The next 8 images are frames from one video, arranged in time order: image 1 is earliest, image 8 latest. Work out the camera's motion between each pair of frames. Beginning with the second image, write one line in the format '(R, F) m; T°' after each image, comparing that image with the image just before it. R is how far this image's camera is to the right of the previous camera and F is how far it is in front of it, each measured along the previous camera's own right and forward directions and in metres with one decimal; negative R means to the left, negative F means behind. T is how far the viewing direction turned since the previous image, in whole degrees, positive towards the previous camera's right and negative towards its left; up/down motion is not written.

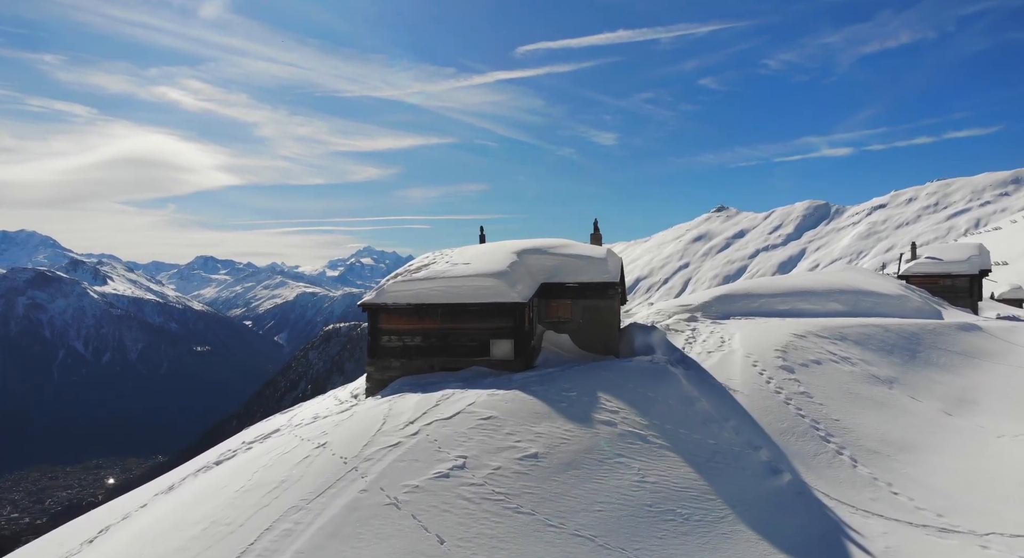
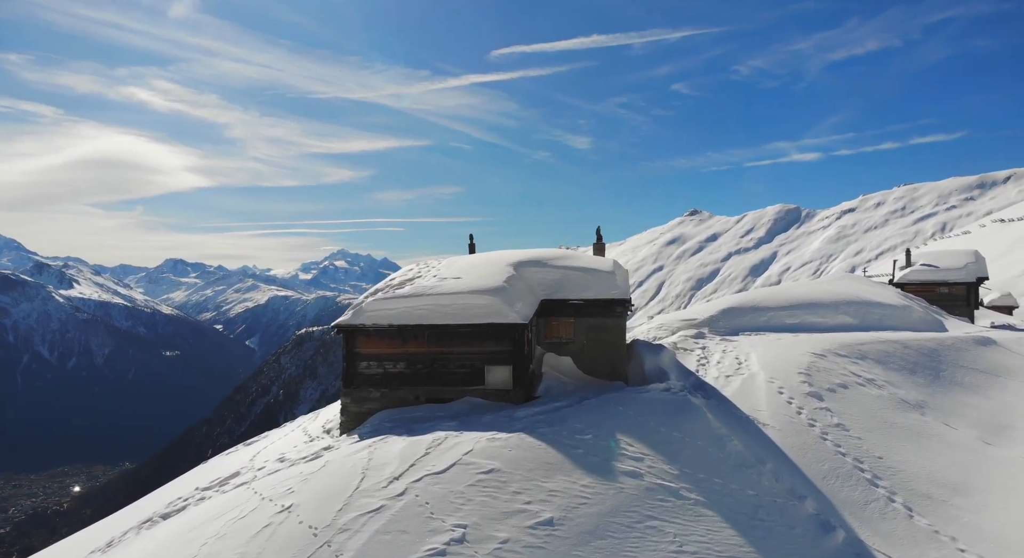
(-0.6, +2.5) m; +2°
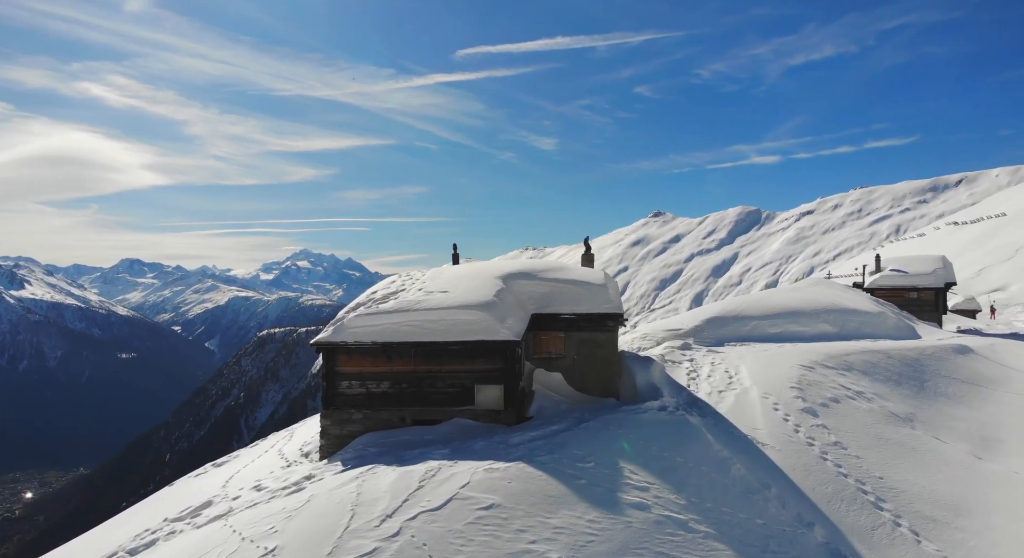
(-0.6, +0.8) m; +3°
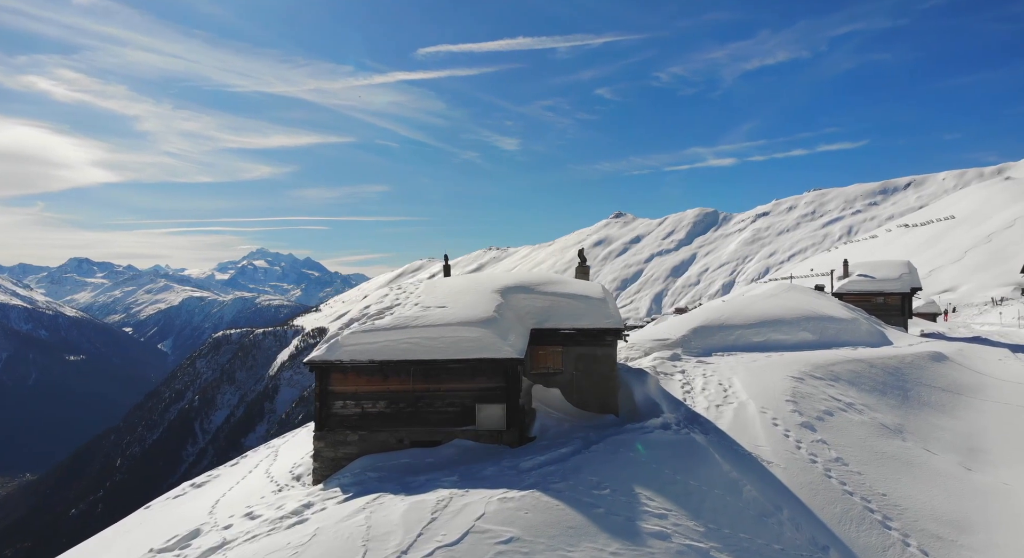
(-1.0, +0.5) m; +3°
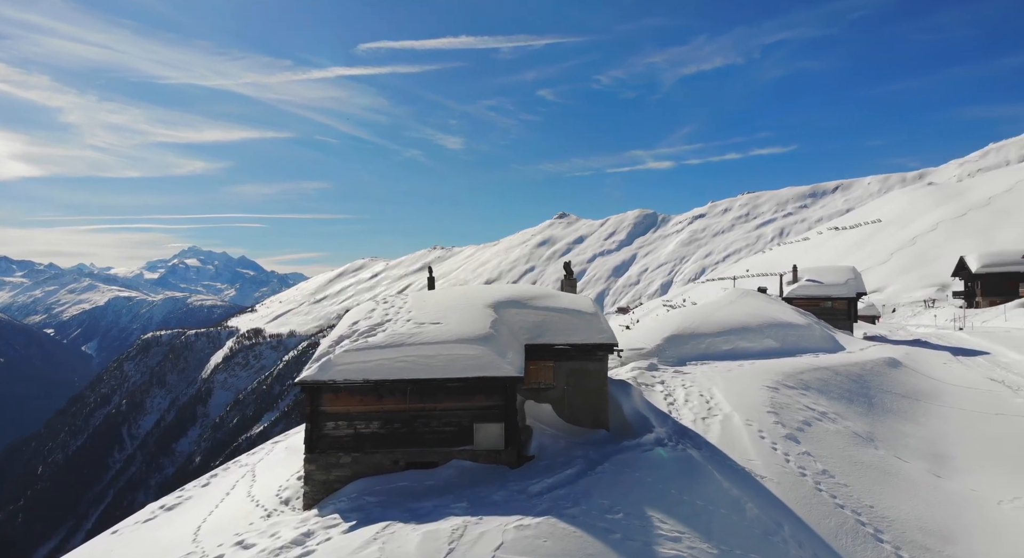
(-1.4, +0.3) m; +5°
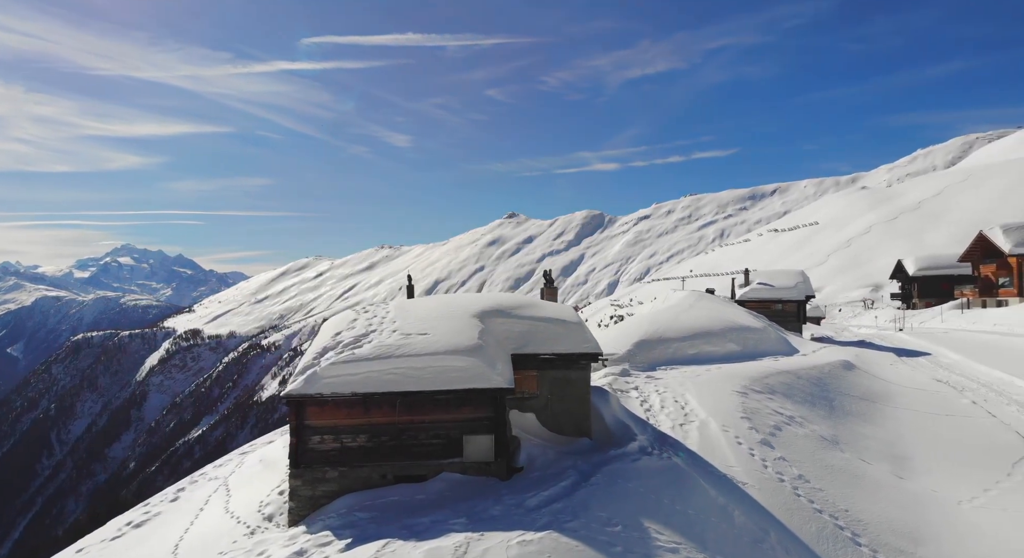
(-1.0, +0.1) m; +5°
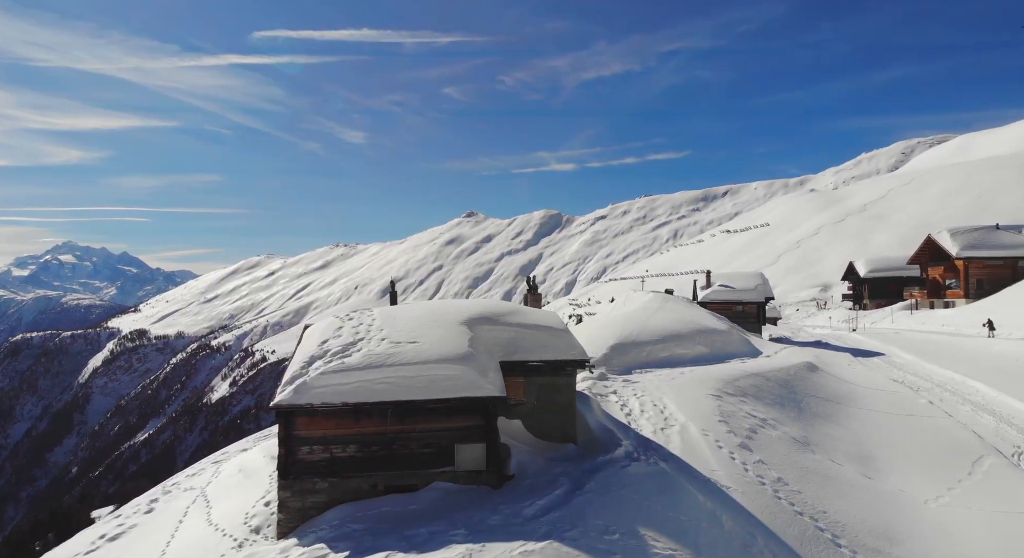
(-0.8, 0.0) m; +4°
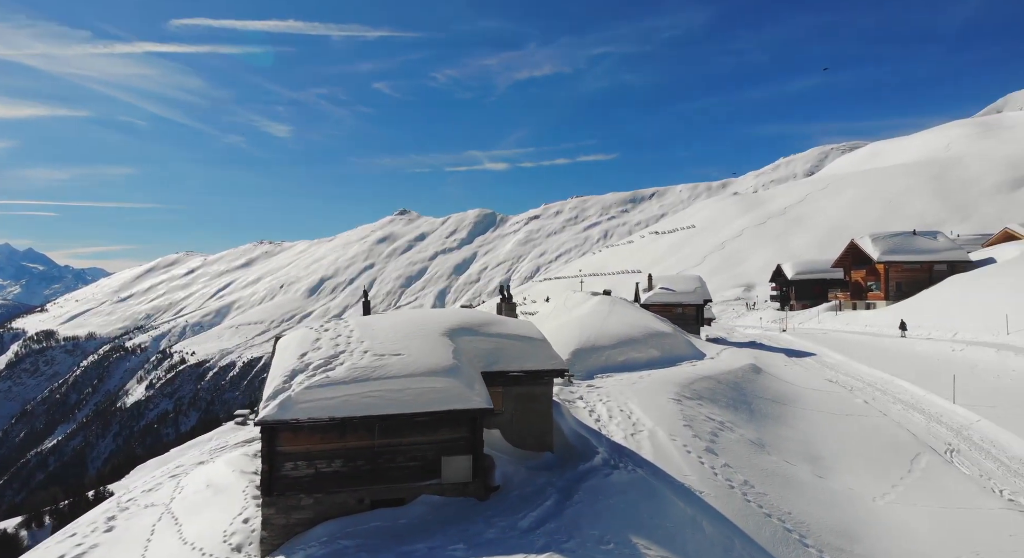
(-1.3, -0.1) m; +6°
